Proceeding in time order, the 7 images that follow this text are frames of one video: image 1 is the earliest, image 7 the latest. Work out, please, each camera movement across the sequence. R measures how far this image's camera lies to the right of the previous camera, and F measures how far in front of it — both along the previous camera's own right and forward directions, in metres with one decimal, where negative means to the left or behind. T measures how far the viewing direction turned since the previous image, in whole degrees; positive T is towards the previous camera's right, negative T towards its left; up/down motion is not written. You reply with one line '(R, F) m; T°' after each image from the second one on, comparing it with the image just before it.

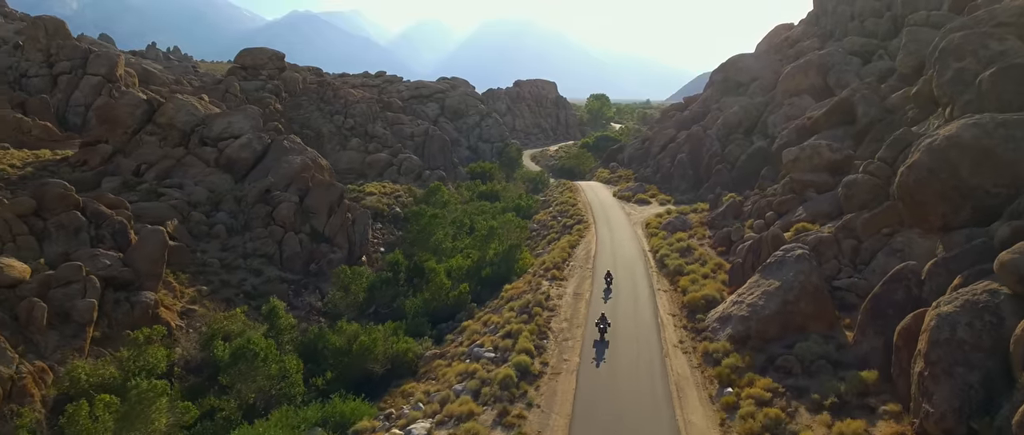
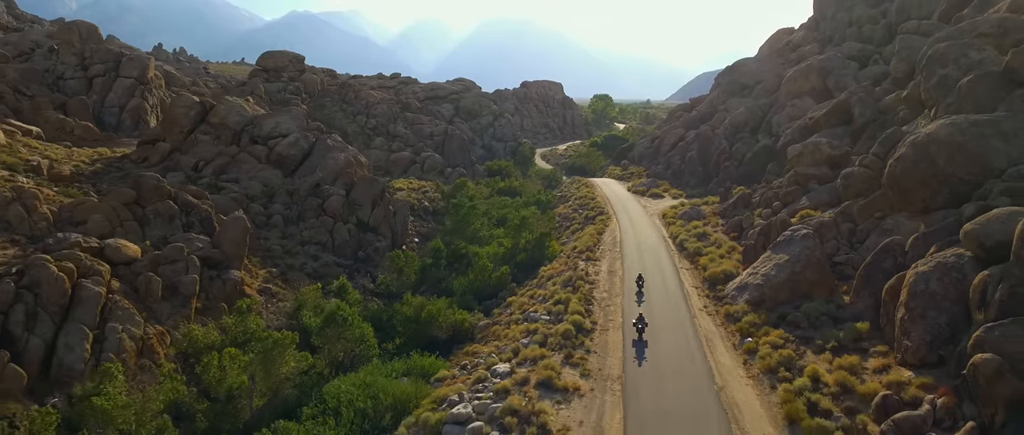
(-1.4, -2.6) m; 0°
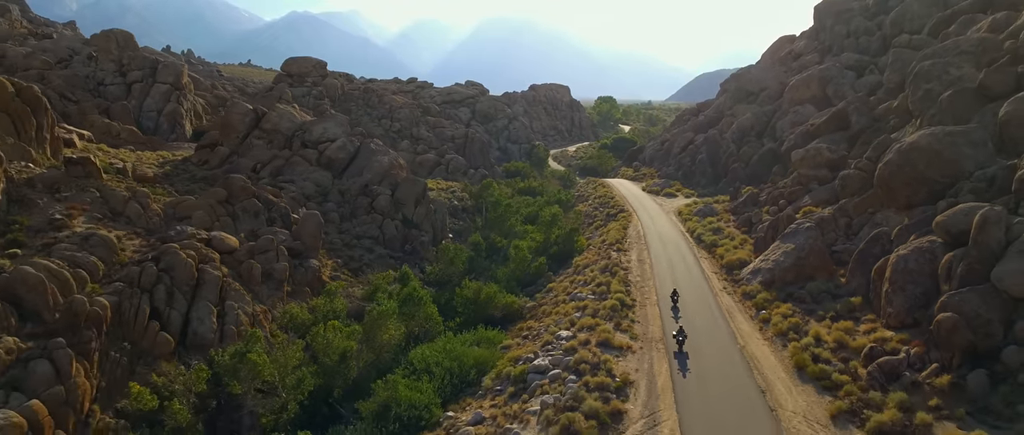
(-1.6, -3.1) m; 0°
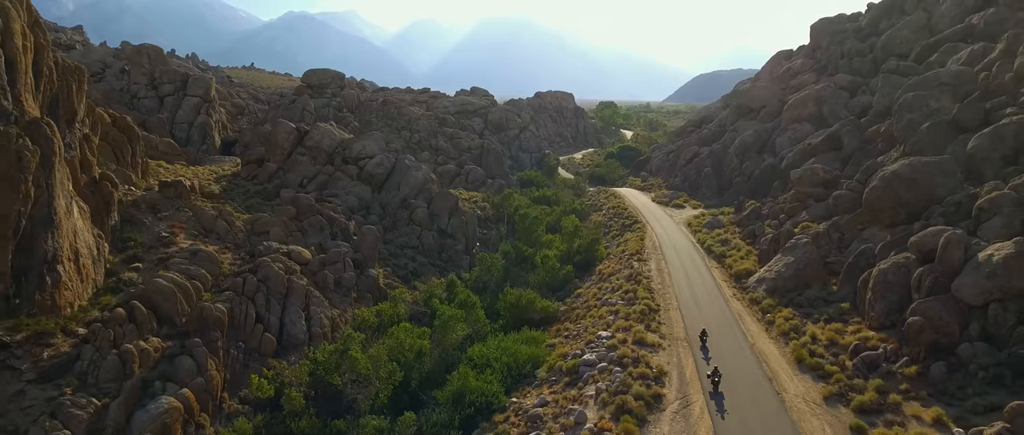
(-1.6, -3.3) m; 0°
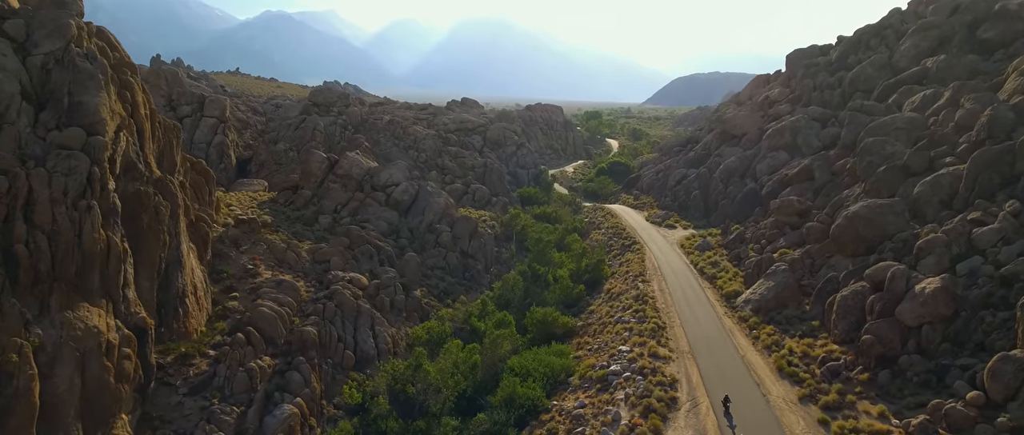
(-2.3, -4.5) m; +2°
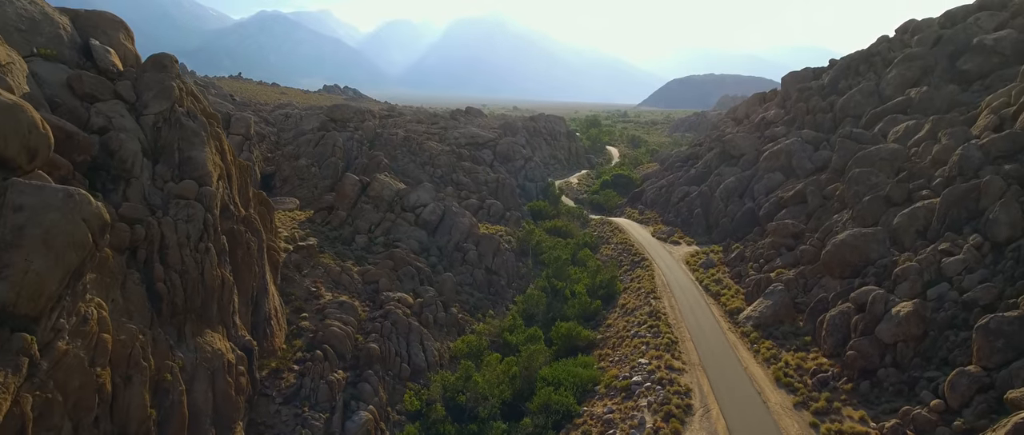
(-1.8, -3.8) m; 0°
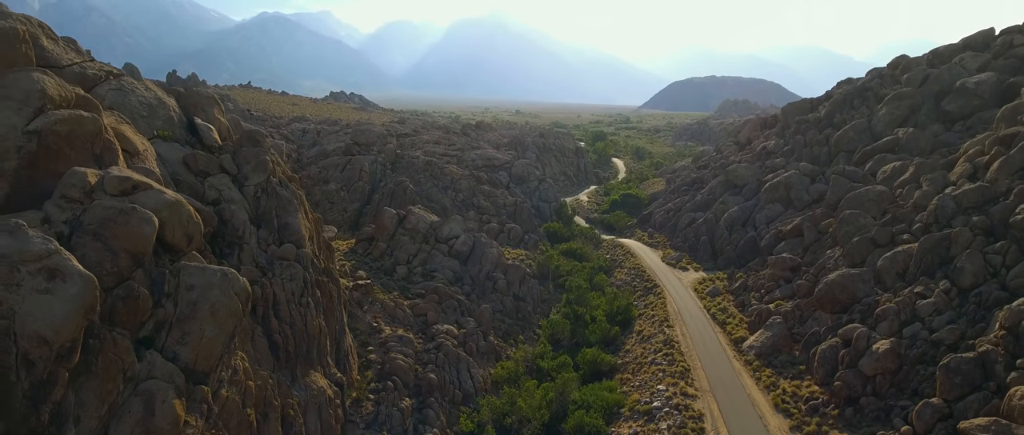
(-1.9, -4.8) m; 0°
